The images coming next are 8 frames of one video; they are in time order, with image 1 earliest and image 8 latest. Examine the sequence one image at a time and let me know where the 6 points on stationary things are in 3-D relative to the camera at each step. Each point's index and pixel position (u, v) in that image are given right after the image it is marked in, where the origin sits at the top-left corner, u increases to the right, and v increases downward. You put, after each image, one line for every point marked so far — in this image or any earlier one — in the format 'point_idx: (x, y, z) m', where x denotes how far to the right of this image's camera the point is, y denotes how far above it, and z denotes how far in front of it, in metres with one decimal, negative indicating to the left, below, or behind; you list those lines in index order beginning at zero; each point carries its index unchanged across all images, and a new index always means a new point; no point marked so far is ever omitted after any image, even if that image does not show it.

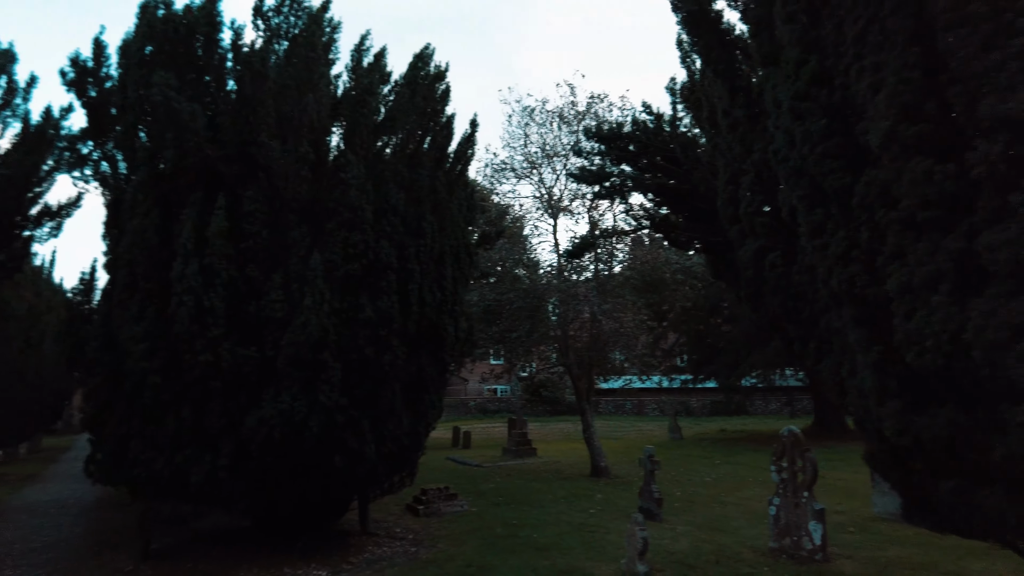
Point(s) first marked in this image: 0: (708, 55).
0: (+1.4, +1.7, +4.7) m
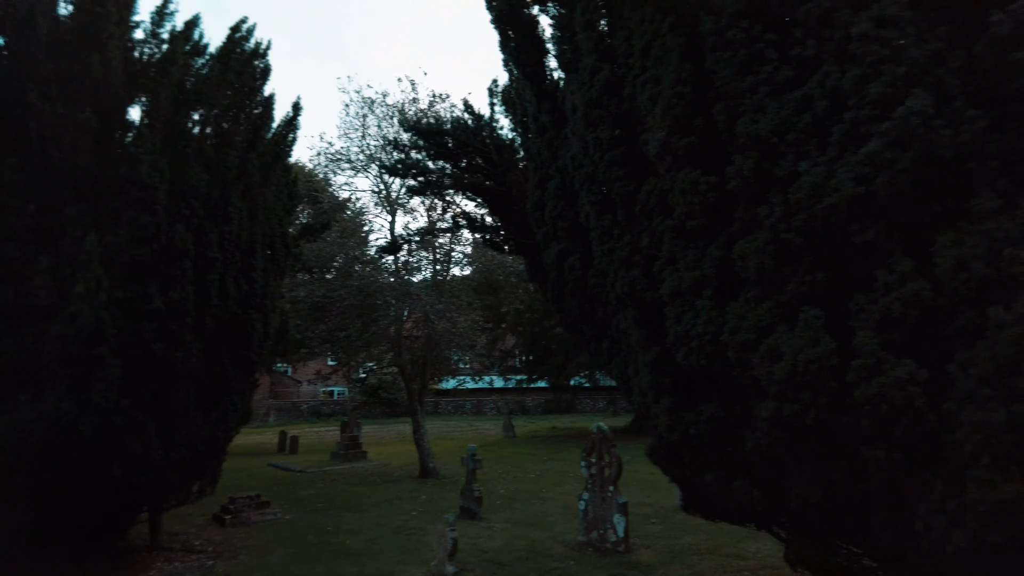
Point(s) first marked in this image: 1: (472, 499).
0: (+0.1, +1.7, +4.7) m
1: (-0.6, -3.1, +9.6) m
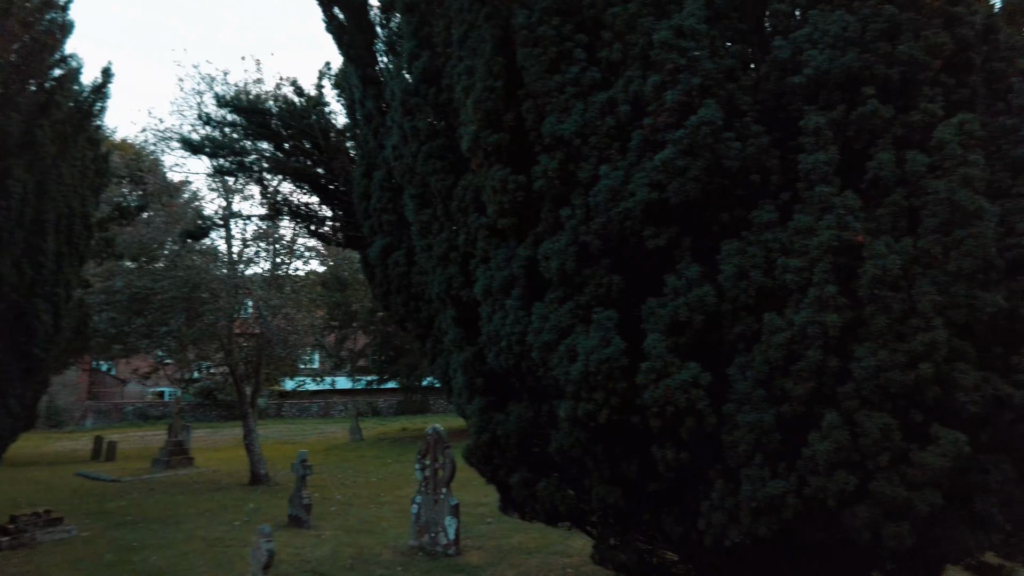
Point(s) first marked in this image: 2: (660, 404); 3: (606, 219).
0: (-1.1, +1.7, +4.5) m
1: (-2.9, -3.0, +9.1) m
2: (+0.6, -0.5, +2.6) m
3: (+0.4, +0.3, +2.7) m
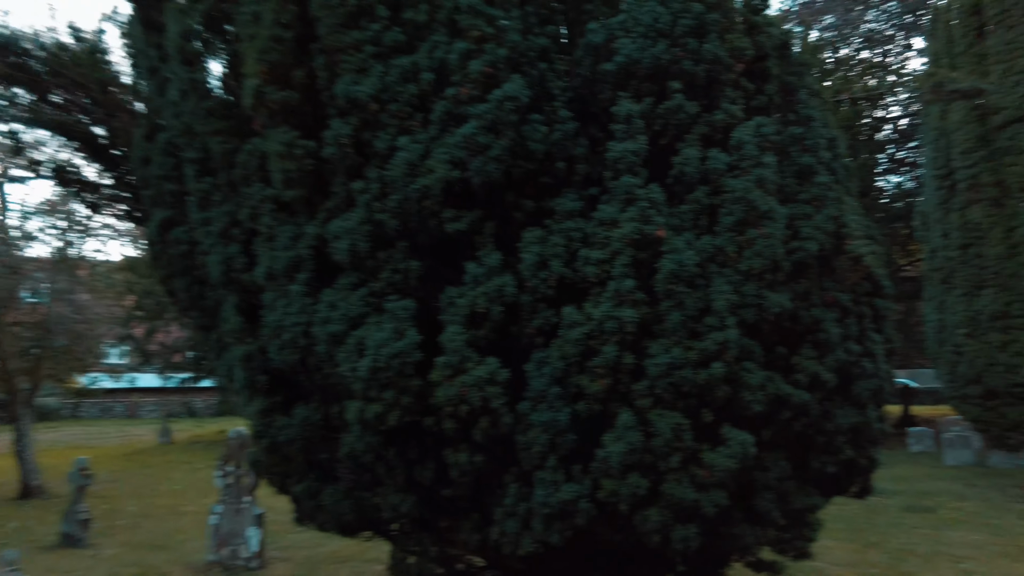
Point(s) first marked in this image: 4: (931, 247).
0: (-2.2, +1.8, +3.8) m
1: (-5.2, -2.8, +7.8) m
2: (-0.2, -0.4, +2.4) m
3: (-0.4, +0.3, +2.4) m
4: (+7.0, +0.7, +11.1) m
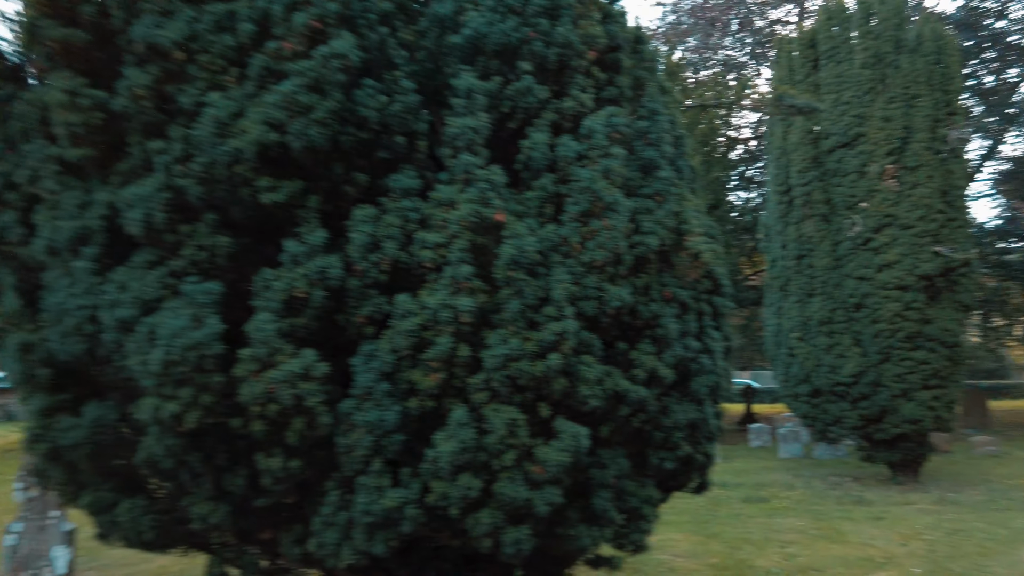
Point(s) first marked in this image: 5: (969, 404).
0: (-3.0, +1.9, +3.1) m
1: (-6.8, -2.6, +6.5) m
2: (-0.8, -0.4, +2.1) m
3: (-1.0, +0.4, +2.1) m
4: (+4.7, +0.6, +12.0) m
5: (+13.4, -3.4, +19.4) m
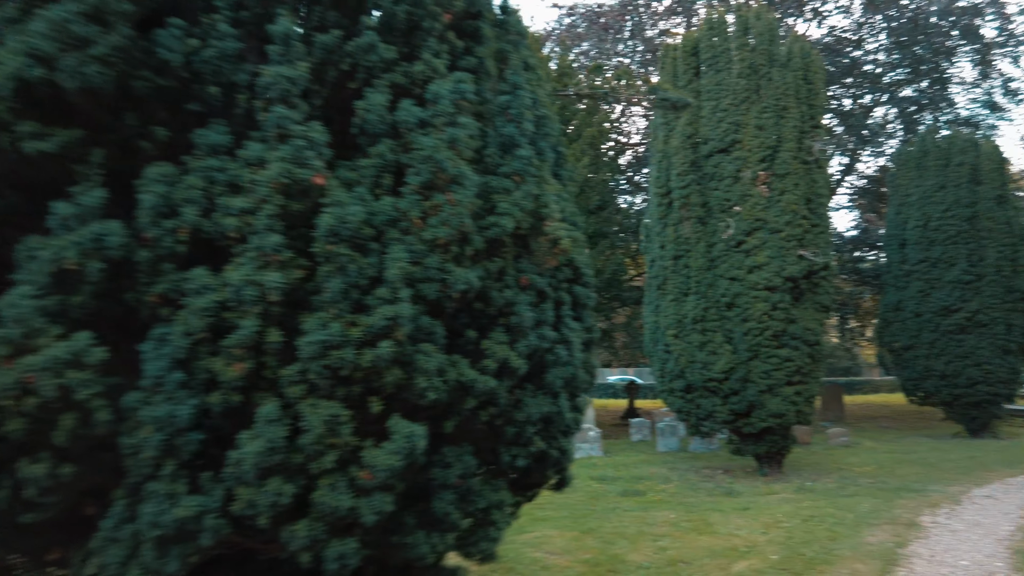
0: (-3.5, +2.1, +2.4) m
1: (-7.9, -2.3, +5.1) m
2: (-1.3, -0.3, +1.7) m
3: (-1.4, +0.5, +1.7) m
4: (+2.6, +0.6, +12.4) m
5: (+10.0, -3.5, +21.0) m
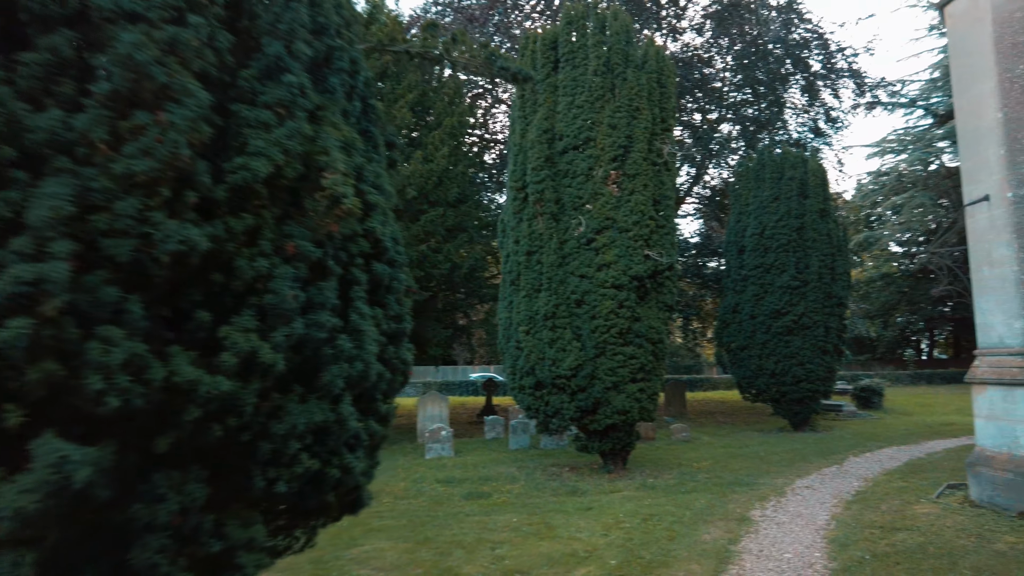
0: (-4.1, +2.3, +1.0) m
1: (-9.0, -2.0, +2.8) m
2: (-1.8, -0.2, +0.8) m
3: (-1.9, +0.6, +0.8) m
4: (-0.1, +0.7, +12.0) m
5: (+5.3, -3.6, +22.0) m
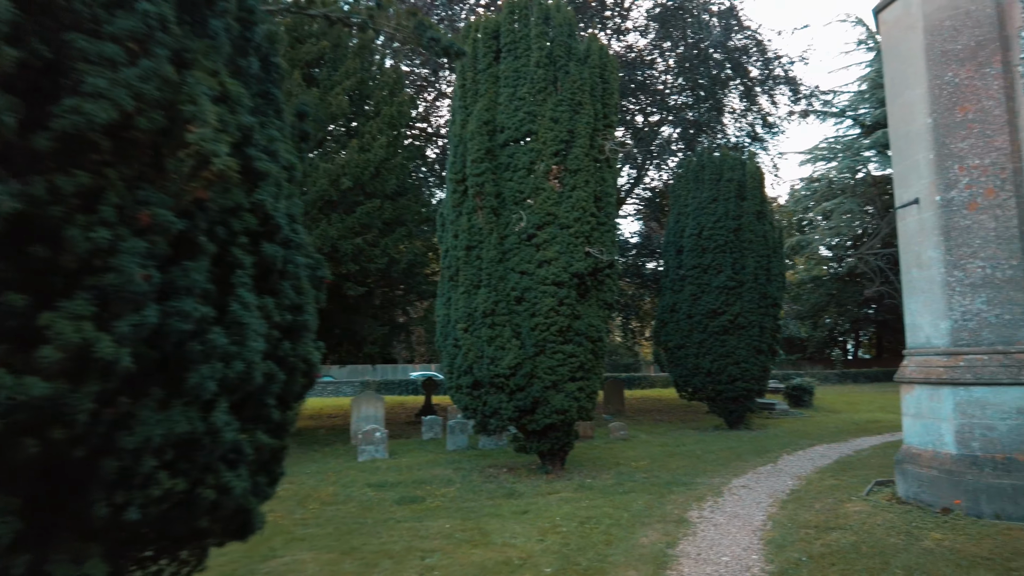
0: (-4.2, +2.3, +0.3) m
1: (-9.3, -1.9, +1.7) m
2: (-1.9, -0.1, +0.3) m
3: (-2.0, +0.7, +0.3) m
4: (-1.2, +0.7, +11.6) m
5: (+3.3, -3.5, +22.0) m
